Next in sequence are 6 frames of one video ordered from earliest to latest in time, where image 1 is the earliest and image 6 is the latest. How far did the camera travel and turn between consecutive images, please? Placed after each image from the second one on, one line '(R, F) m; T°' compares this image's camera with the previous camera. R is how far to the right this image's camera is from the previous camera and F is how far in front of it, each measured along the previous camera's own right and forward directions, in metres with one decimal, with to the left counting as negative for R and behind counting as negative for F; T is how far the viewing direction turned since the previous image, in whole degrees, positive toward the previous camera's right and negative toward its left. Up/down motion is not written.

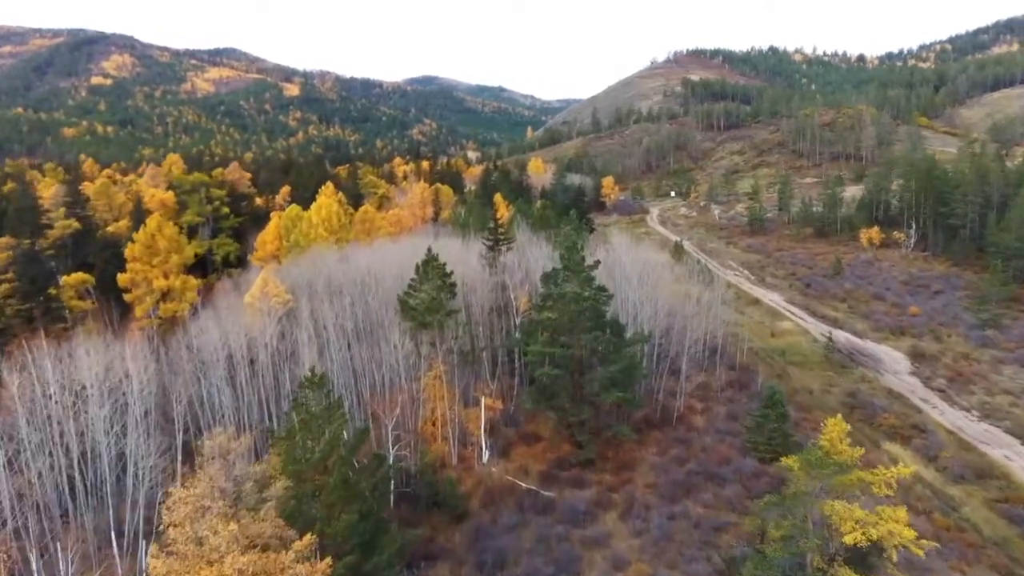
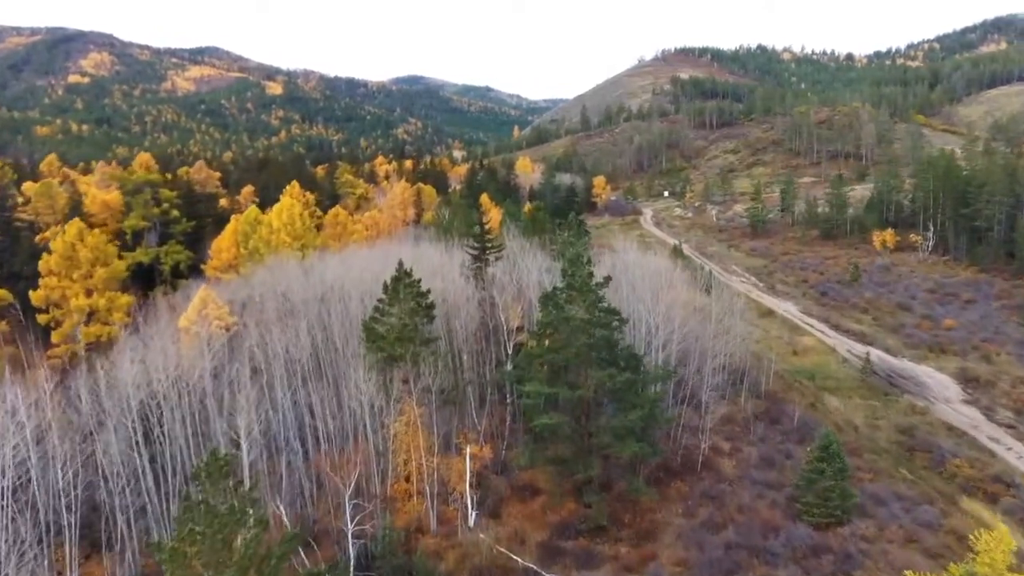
(-0.1, +7.2) m; +1°
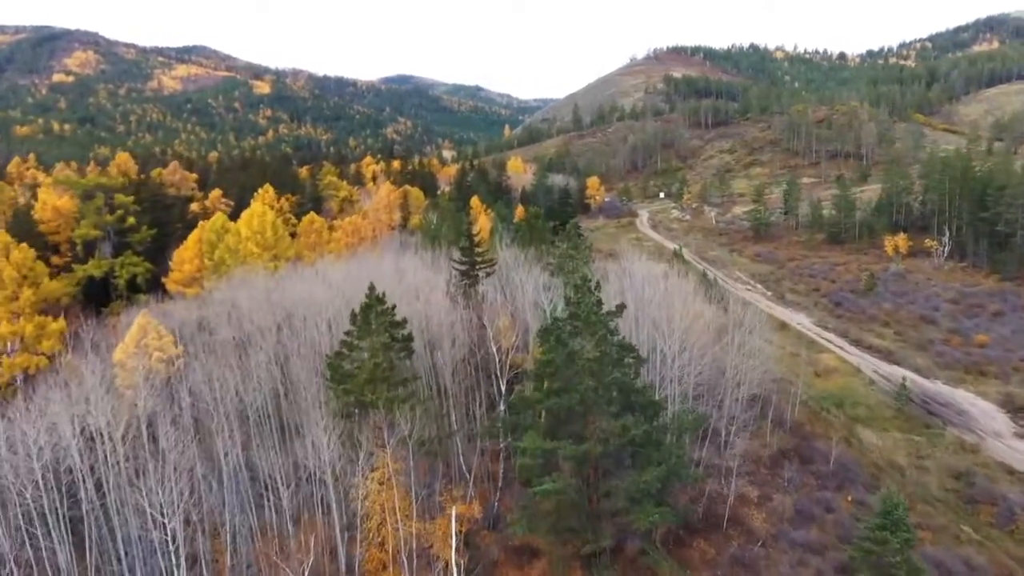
(-0.1, +5.1) m; 0°
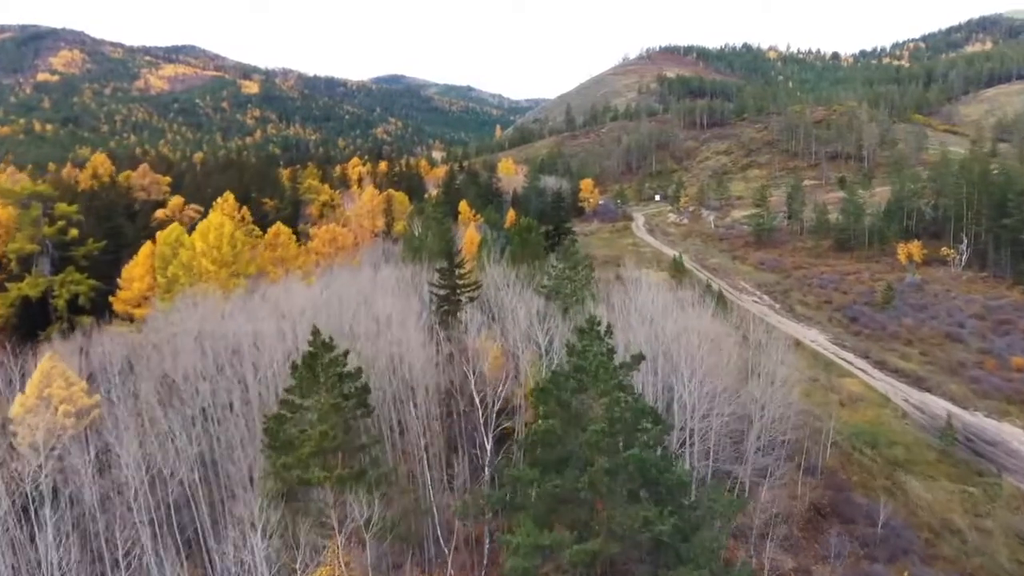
(+0.1, +5.2) m; 0°
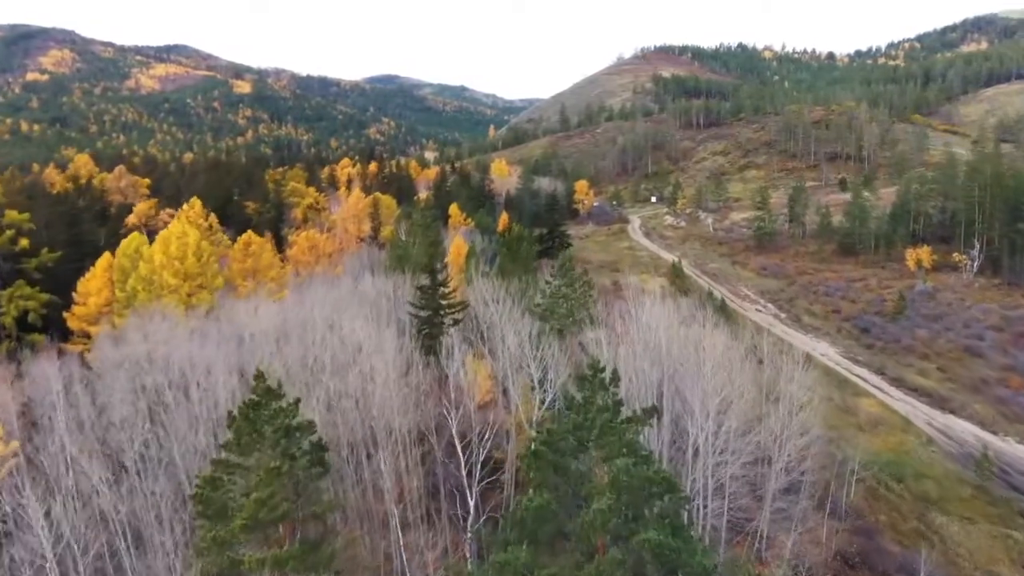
(+0.1, +3.5) m; 0°
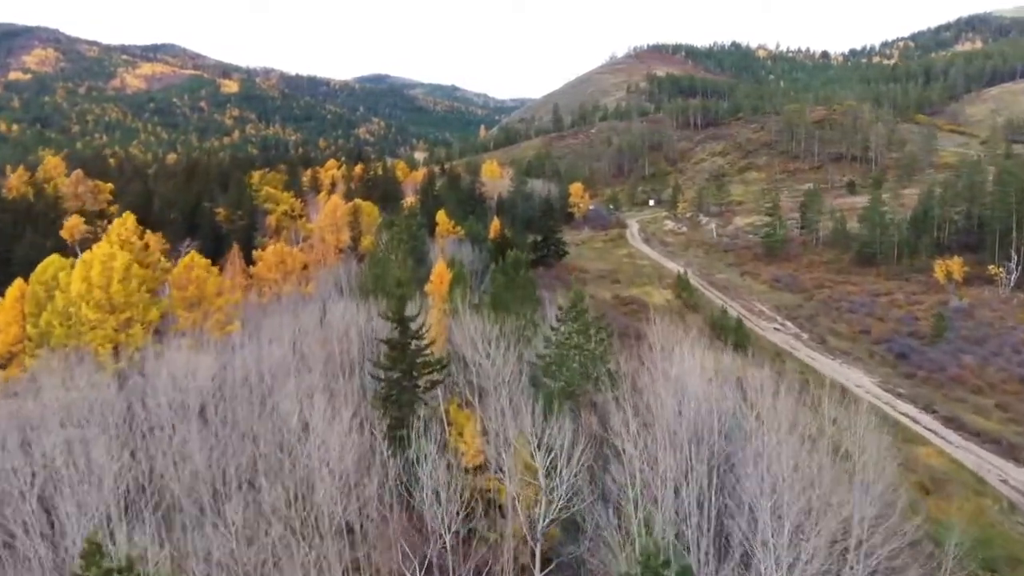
(-0.1, +6.9) m; 0°
